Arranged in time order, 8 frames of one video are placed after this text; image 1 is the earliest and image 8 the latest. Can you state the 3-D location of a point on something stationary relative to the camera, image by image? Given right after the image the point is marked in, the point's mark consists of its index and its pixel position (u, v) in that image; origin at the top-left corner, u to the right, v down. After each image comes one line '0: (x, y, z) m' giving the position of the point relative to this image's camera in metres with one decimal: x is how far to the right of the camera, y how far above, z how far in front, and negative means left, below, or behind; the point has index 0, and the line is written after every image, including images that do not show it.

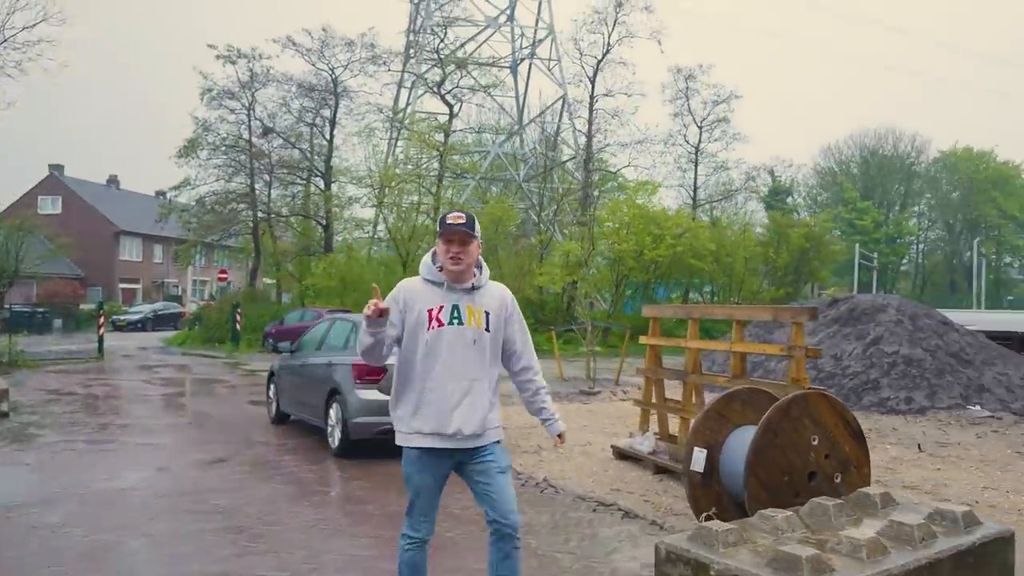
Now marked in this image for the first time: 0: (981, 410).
0: (+6.9, -1.8, +11.0) m
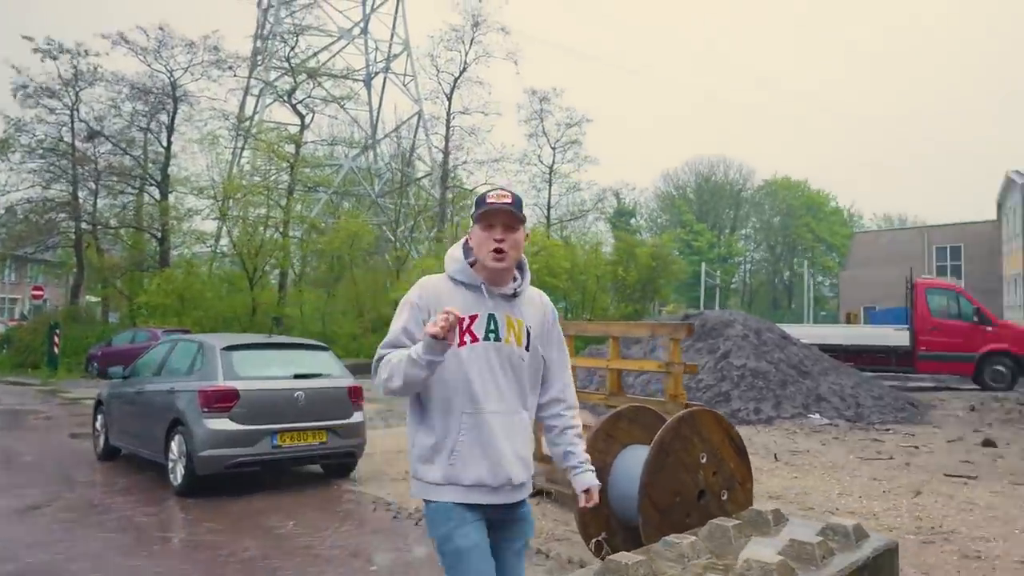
0: (+4.8, -2.0, +11.8) m
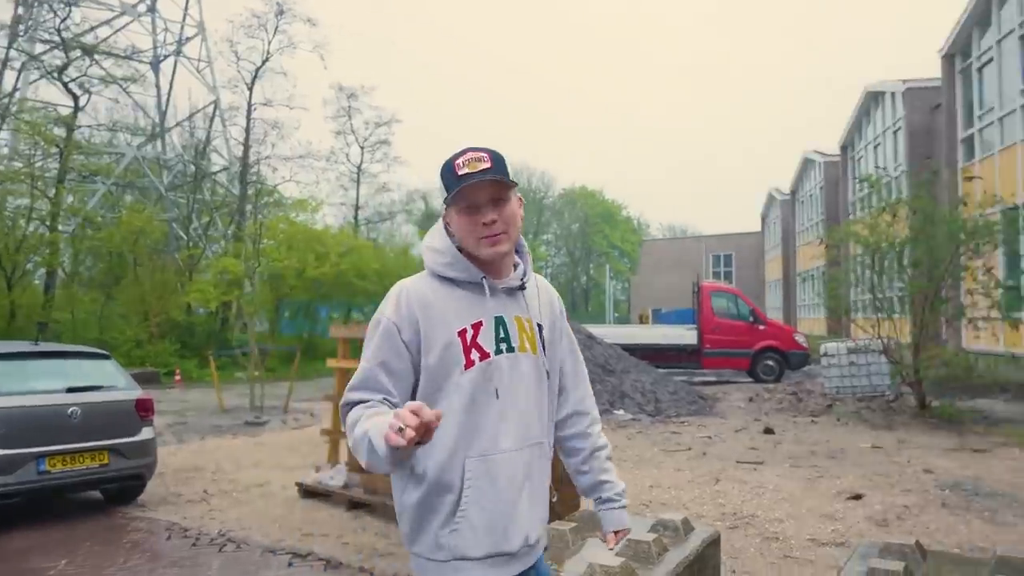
0: (+1.9, -2.1, +12.4) m
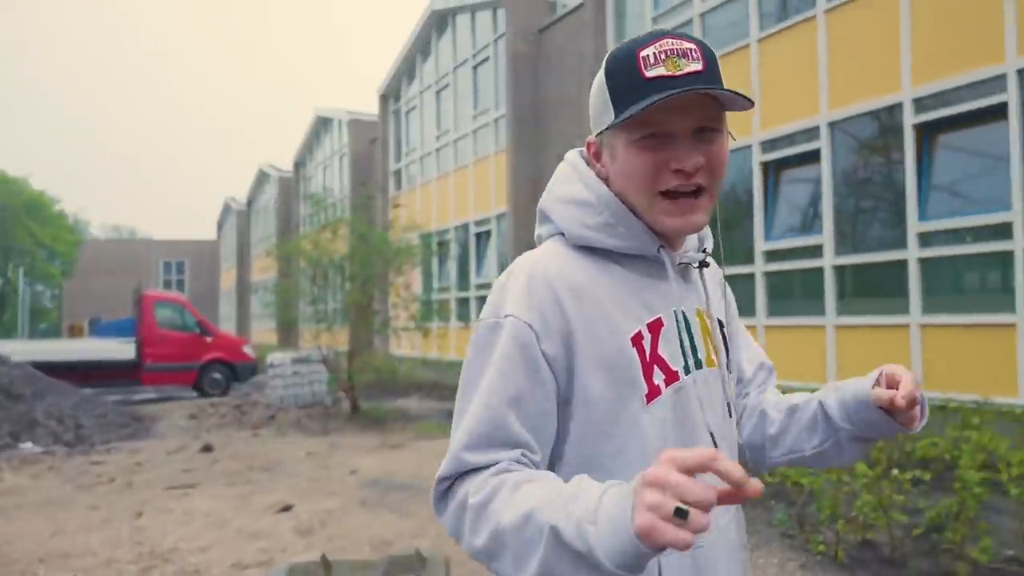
0: (-6.6, -2.2, +10.4) m
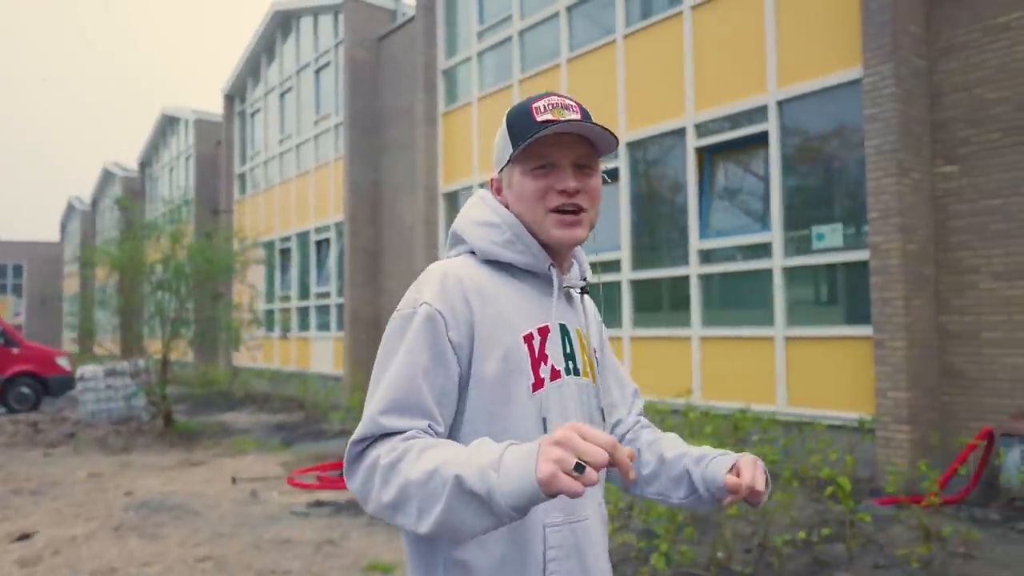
0: (-9.1, -2.3, +9.1) m
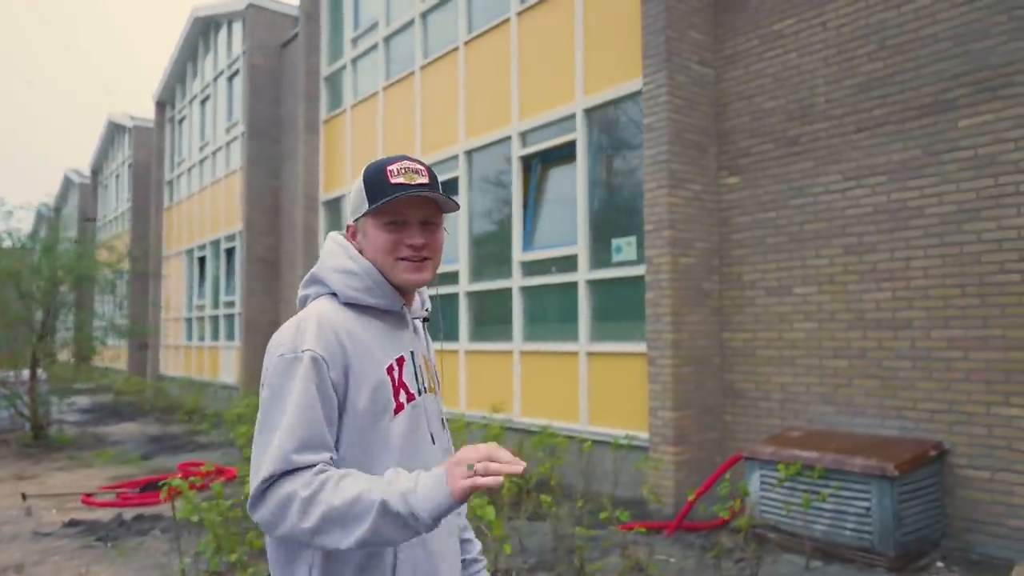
0: (-11.3, -2.4, +9.0) m
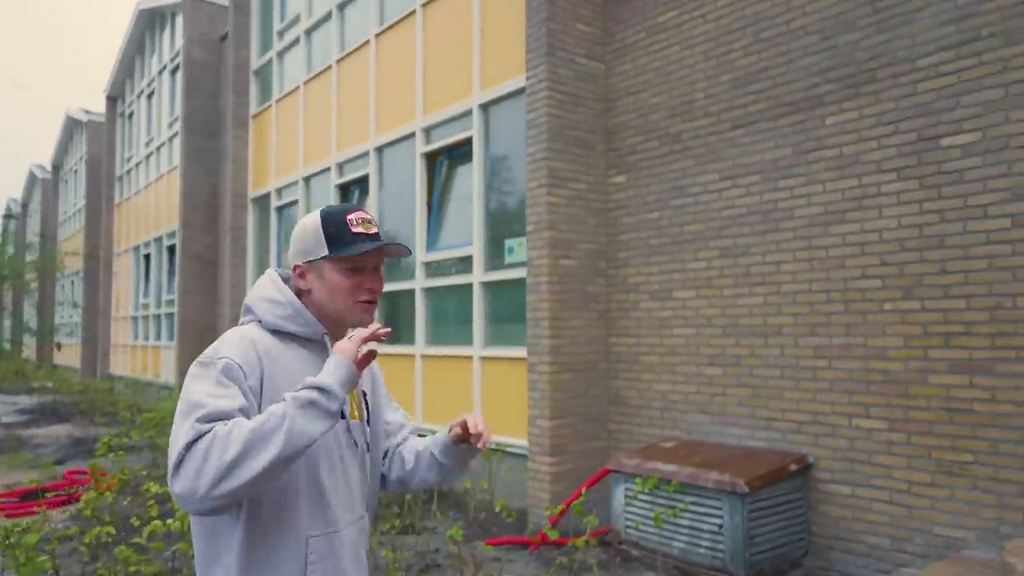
0: (-12.4, -2.4, +8.6) m
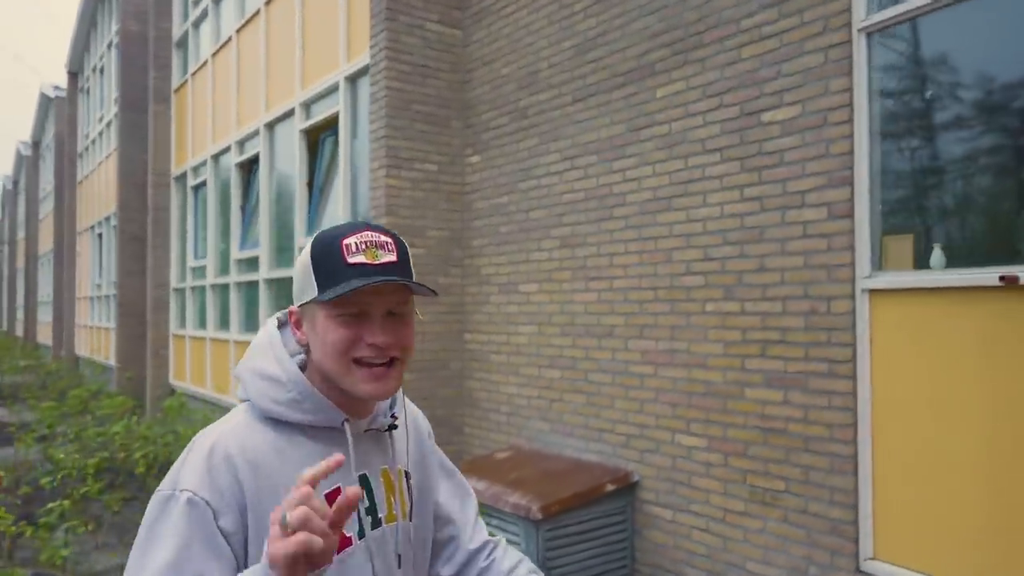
0: (-13.6, -2.2, +8.4) m
